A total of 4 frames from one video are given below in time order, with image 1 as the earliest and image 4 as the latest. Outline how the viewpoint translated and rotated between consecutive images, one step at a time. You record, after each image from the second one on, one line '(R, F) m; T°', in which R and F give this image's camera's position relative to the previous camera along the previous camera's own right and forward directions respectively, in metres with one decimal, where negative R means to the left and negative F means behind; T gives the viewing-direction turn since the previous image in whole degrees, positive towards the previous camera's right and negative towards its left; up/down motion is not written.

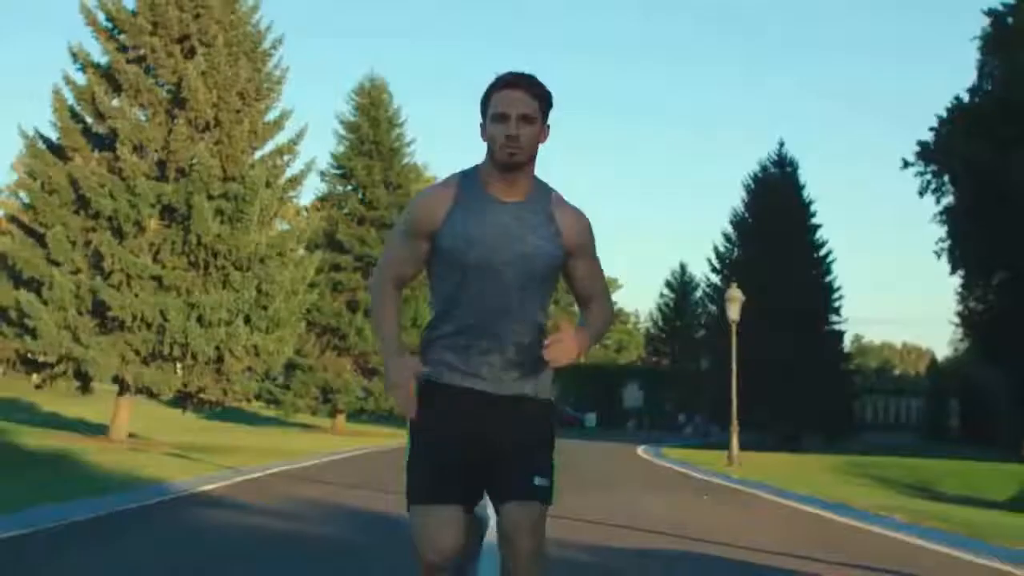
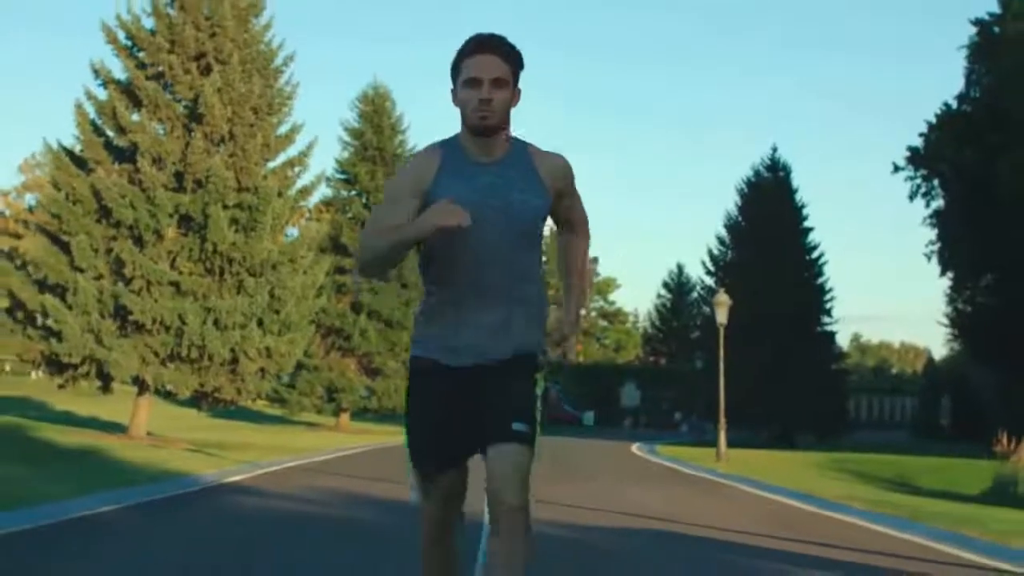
(0.0, -0.4) m; 0°
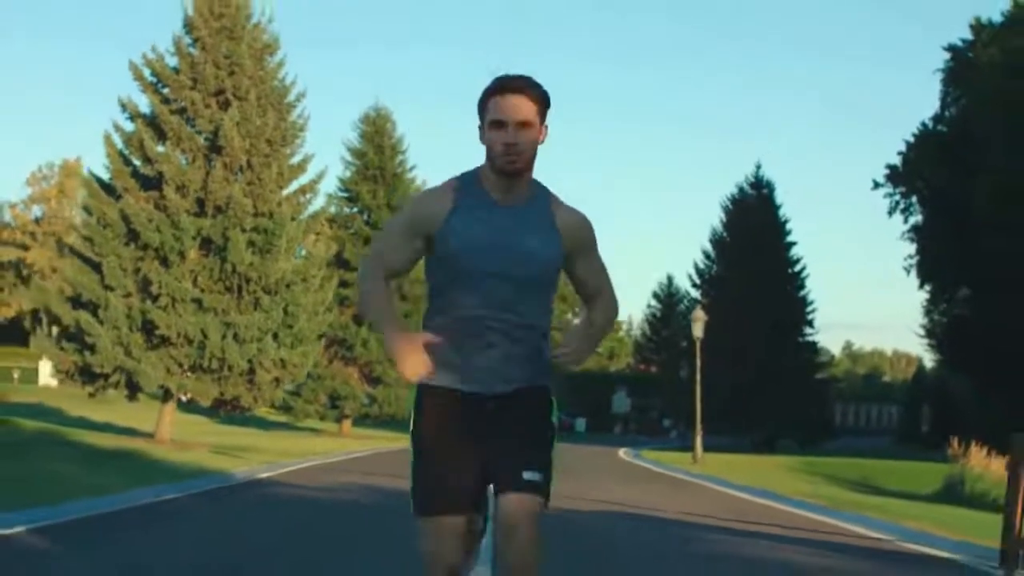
(0.0, -0.8) m; 0°
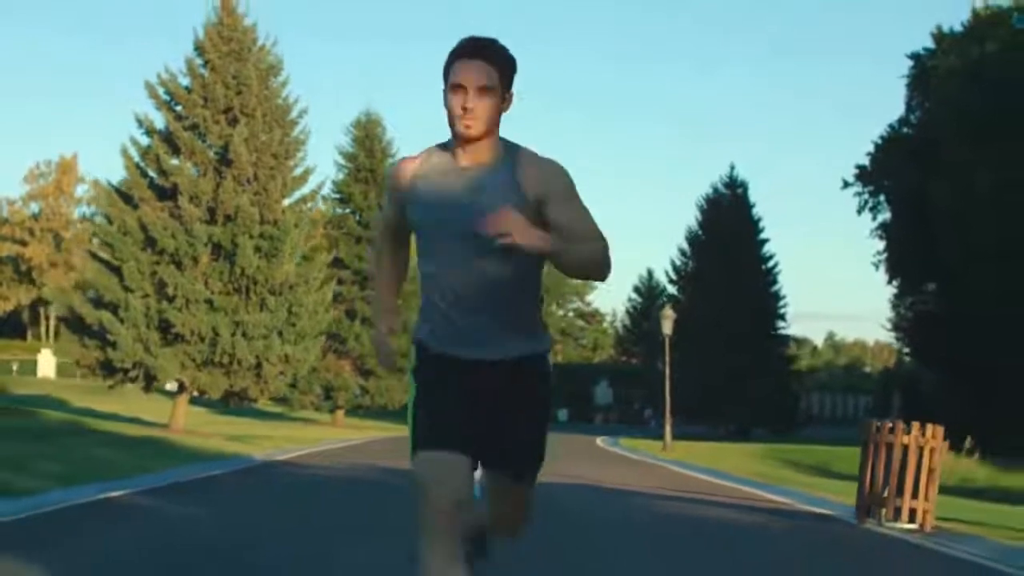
(0.0, -0.9) m; +1°
